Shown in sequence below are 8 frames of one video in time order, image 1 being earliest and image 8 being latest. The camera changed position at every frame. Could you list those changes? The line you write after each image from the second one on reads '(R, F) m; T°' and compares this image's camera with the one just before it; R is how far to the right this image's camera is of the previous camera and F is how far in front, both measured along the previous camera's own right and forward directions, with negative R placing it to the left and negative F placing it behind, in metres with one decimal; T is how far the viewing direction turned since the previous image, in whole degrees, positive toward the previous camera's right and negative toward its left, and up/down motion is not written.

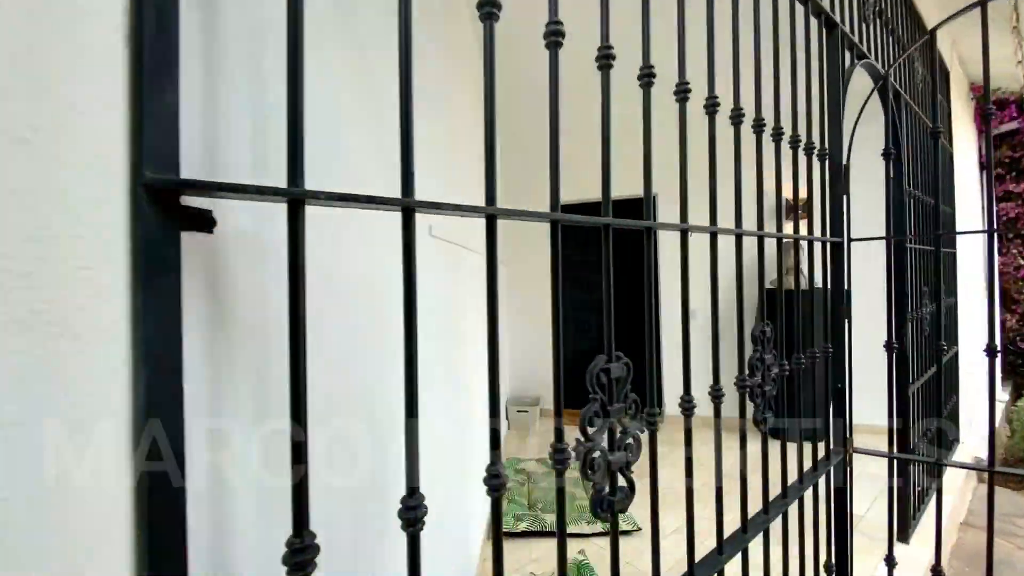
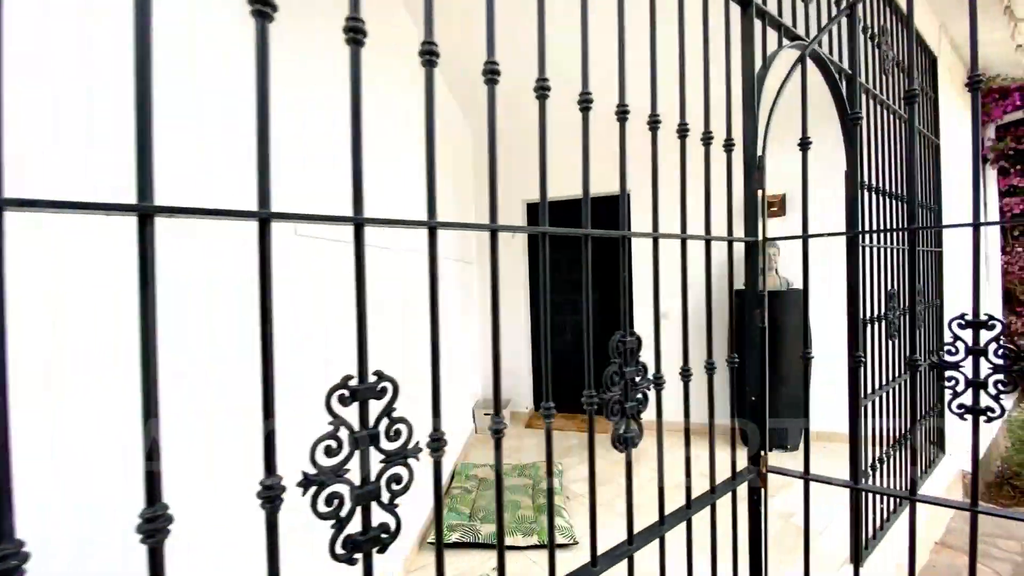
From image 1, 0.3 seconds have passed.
(+0.4, +0.1) m; -2°
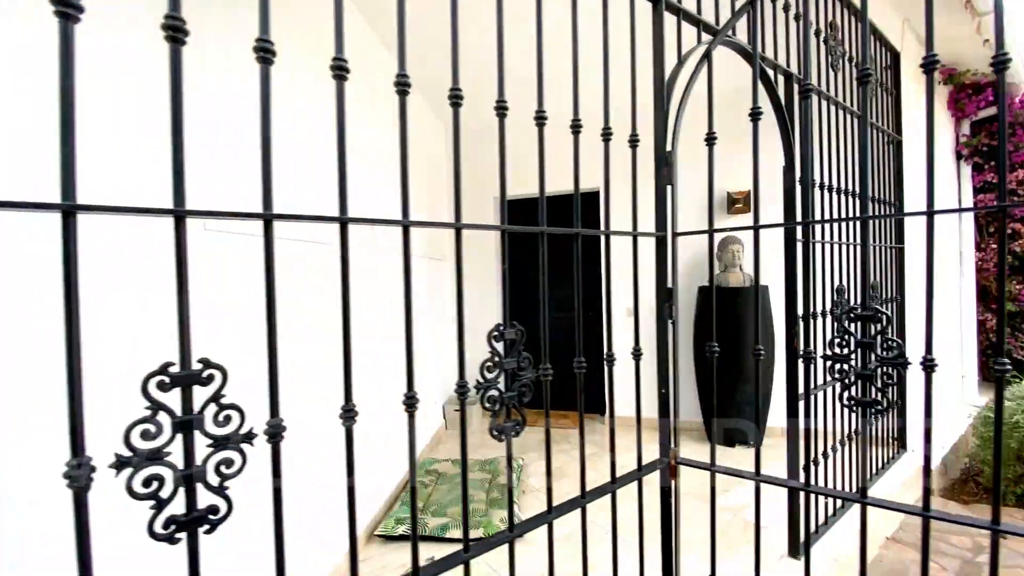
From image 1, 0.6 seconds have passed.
(+0.3, 0.0) m; -1°
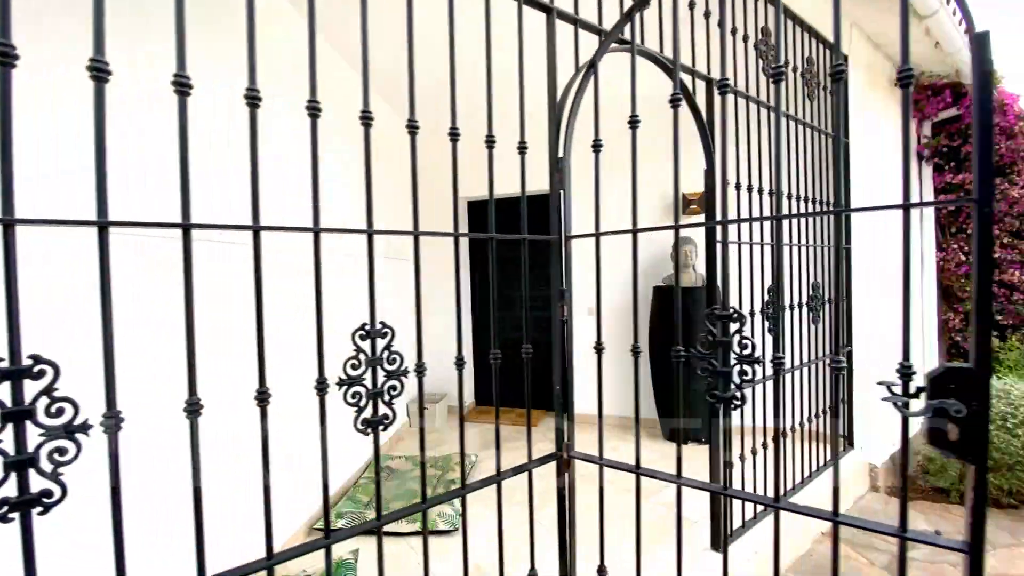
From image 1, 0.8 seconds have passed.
(+0.3, -0.1) m; 0°
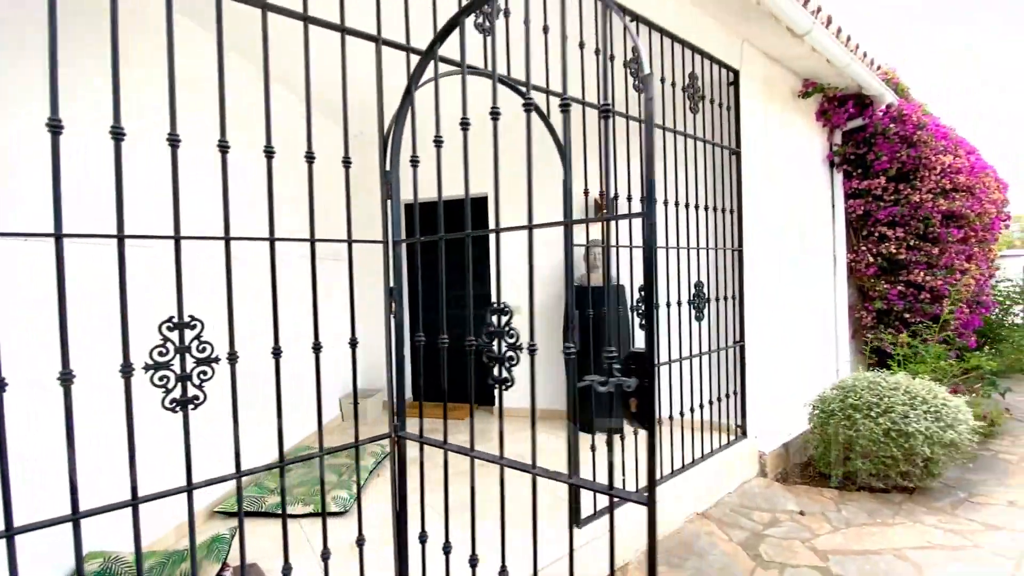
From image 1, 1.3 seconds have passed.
(+0.6, -0.2) m; +1°
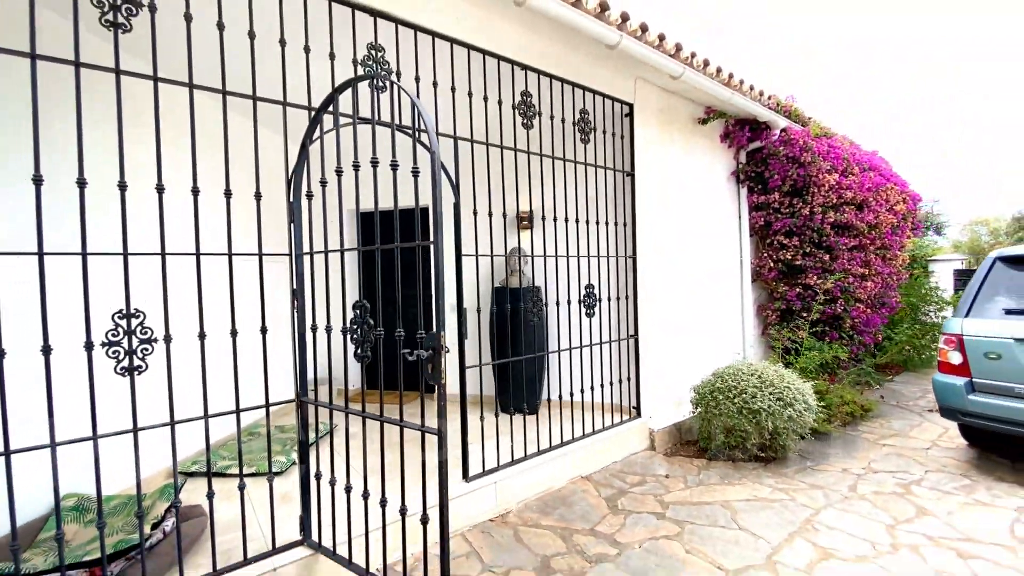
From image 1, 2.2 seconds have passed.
(+0.6, -0.5) m; 0°
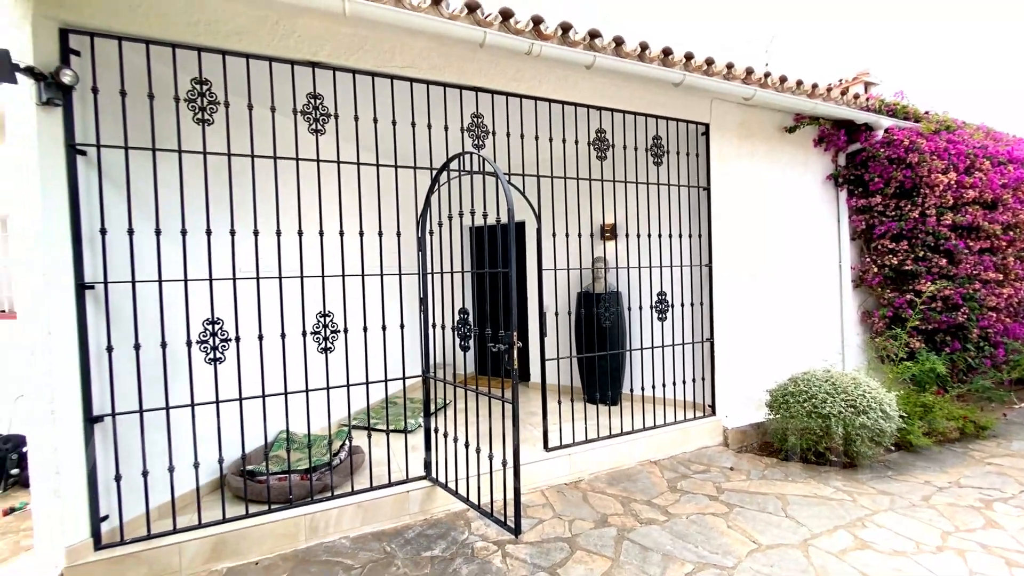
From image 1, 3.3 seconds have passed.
(+0.3, -0.6) m; -15°
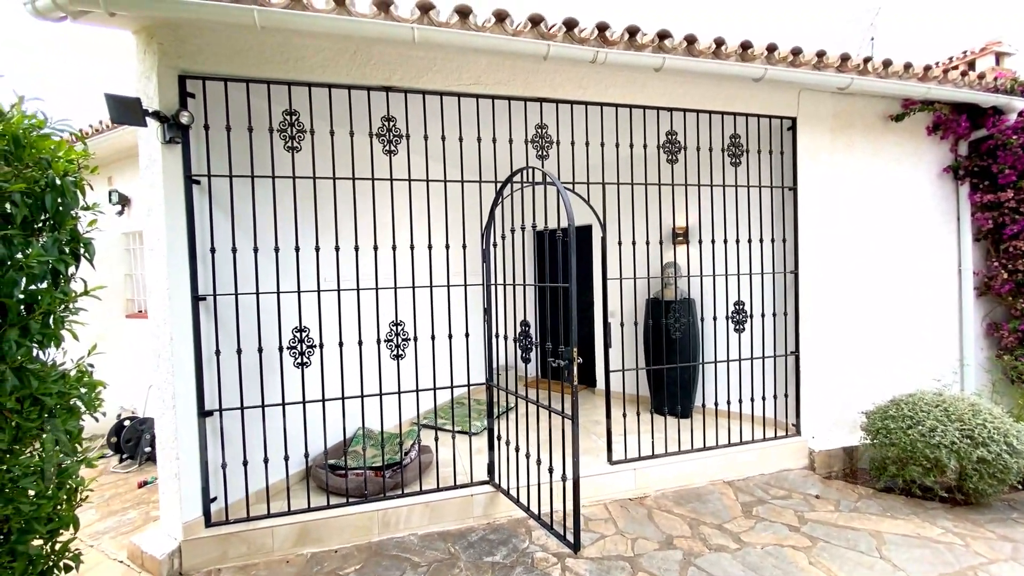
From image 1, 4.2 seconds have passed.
(+0.1, 0.0) m; -9°
